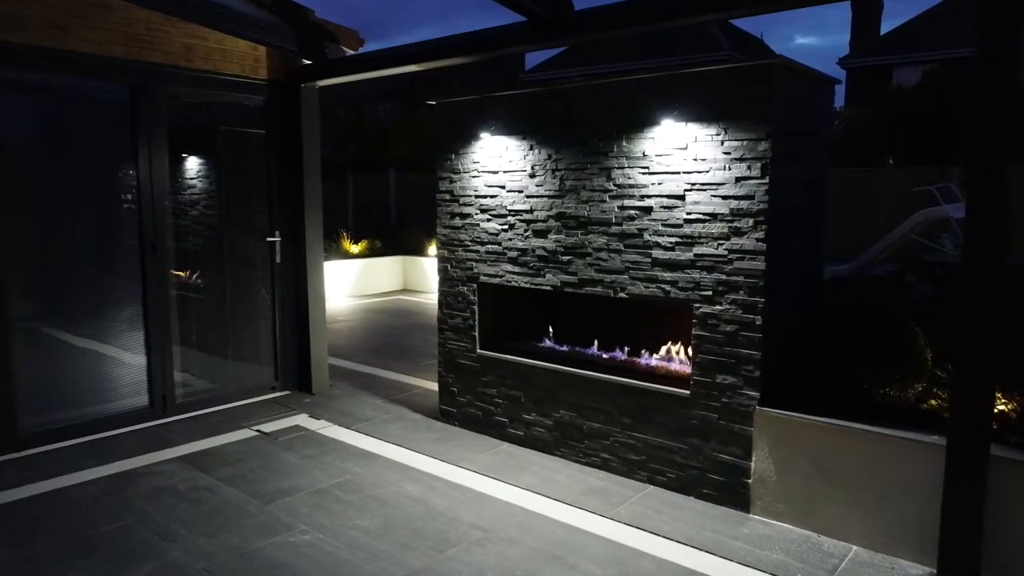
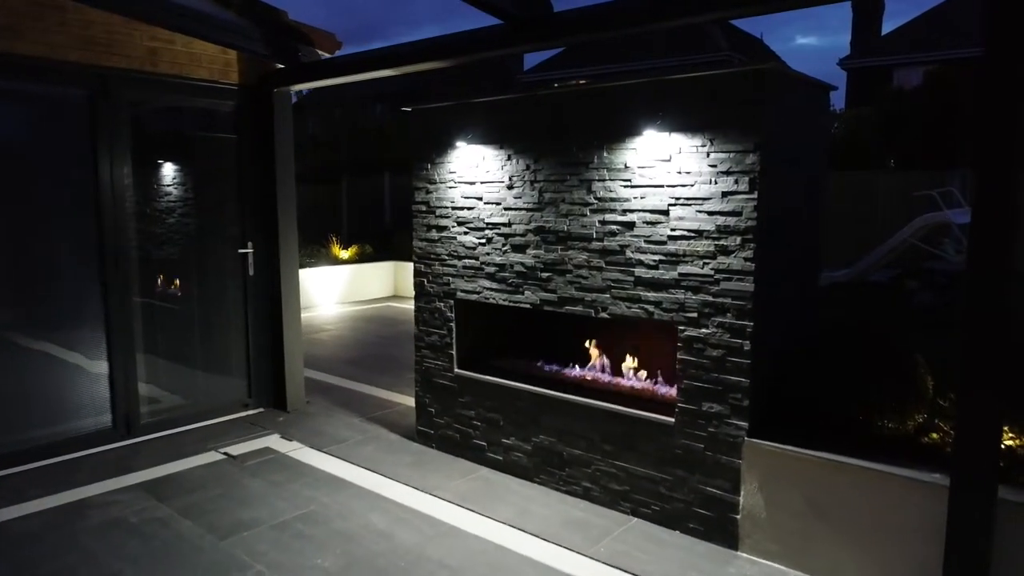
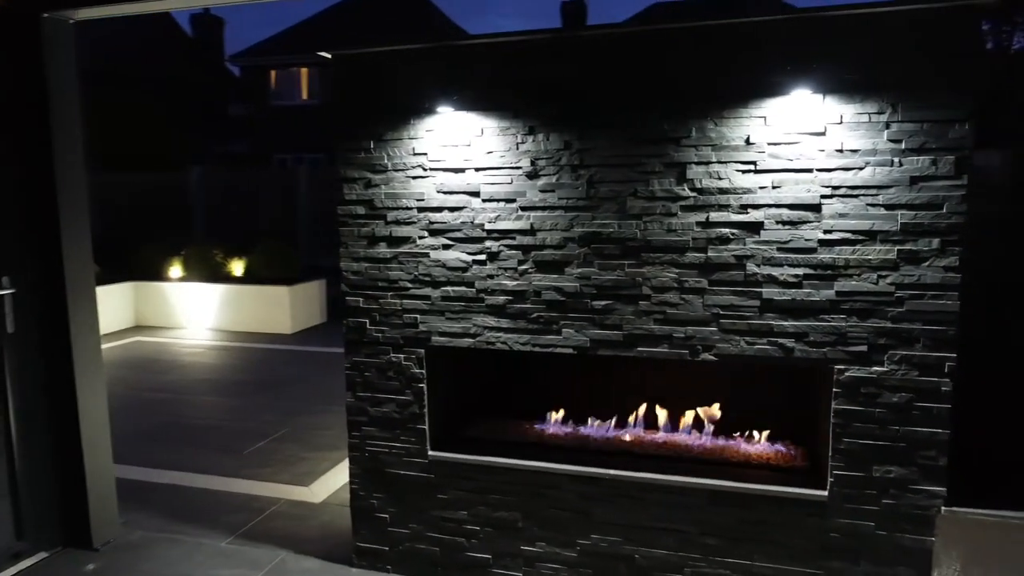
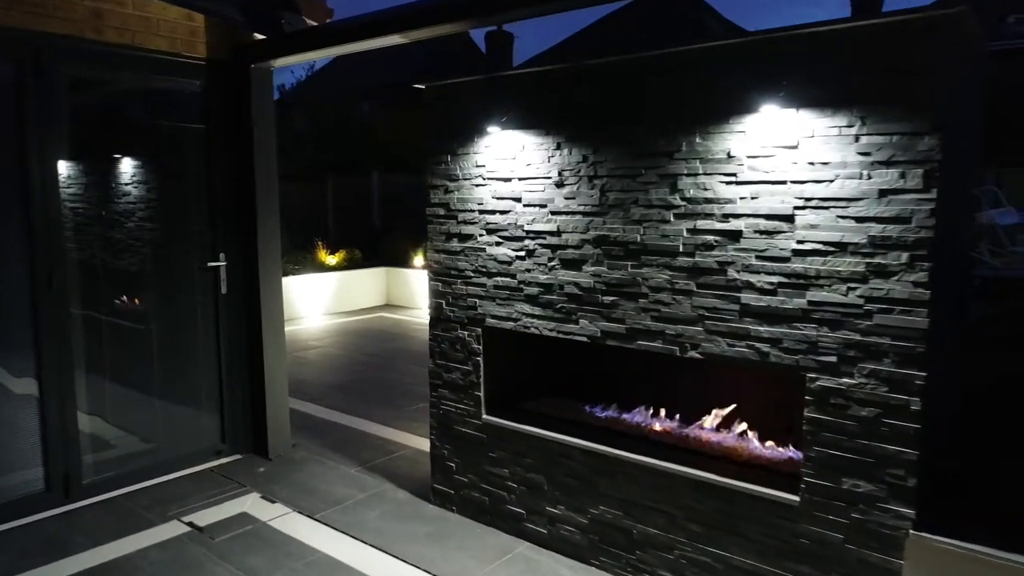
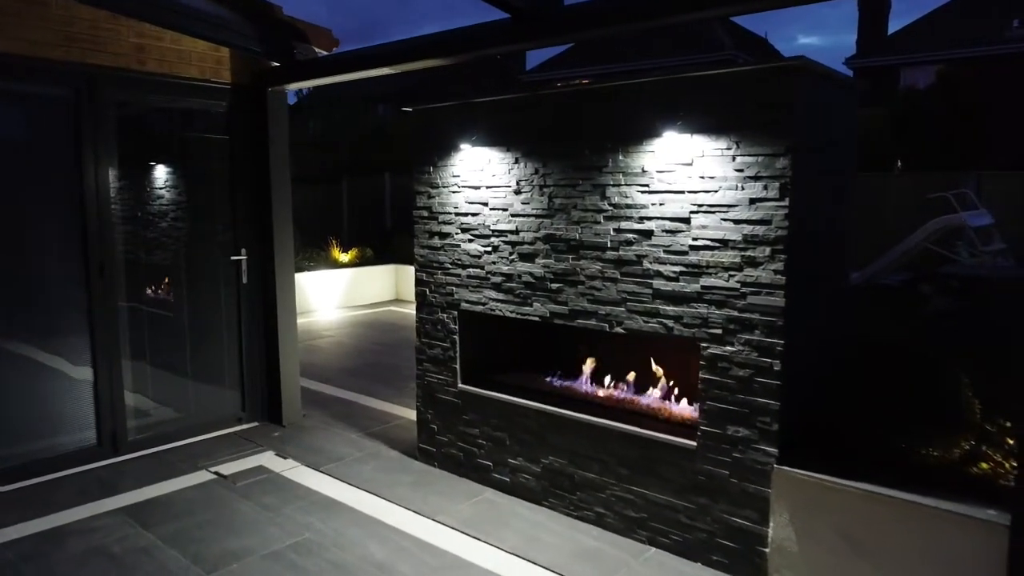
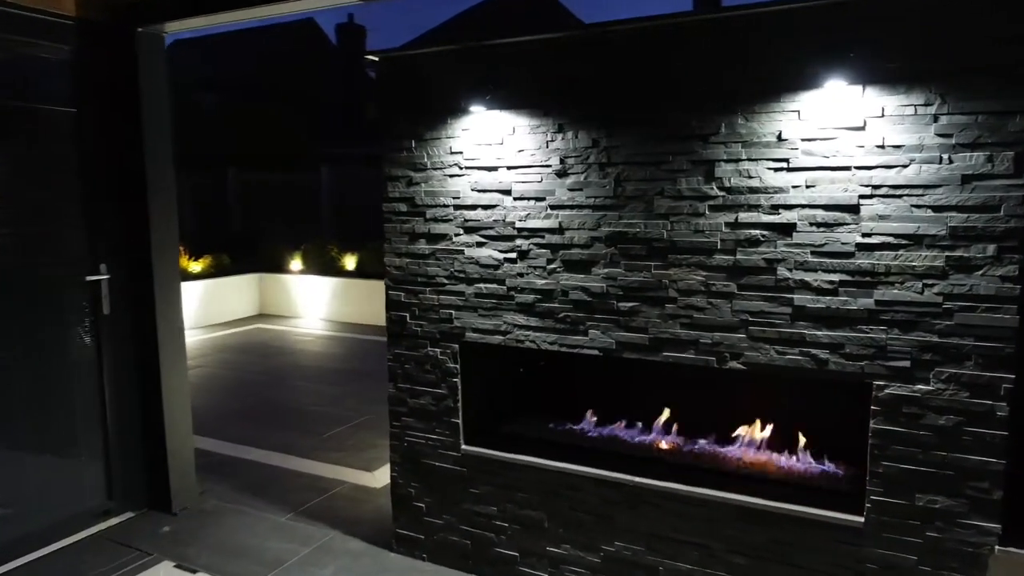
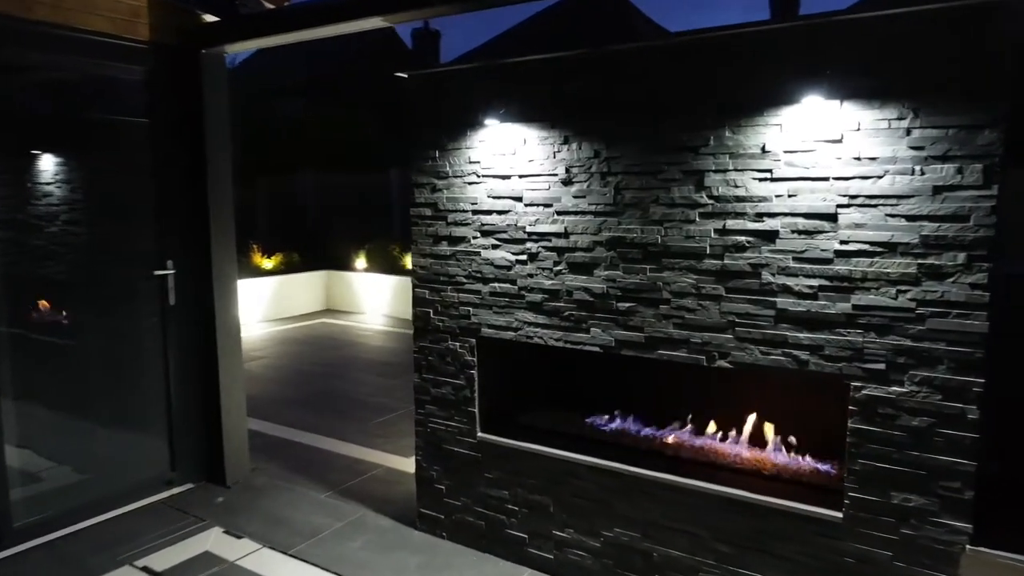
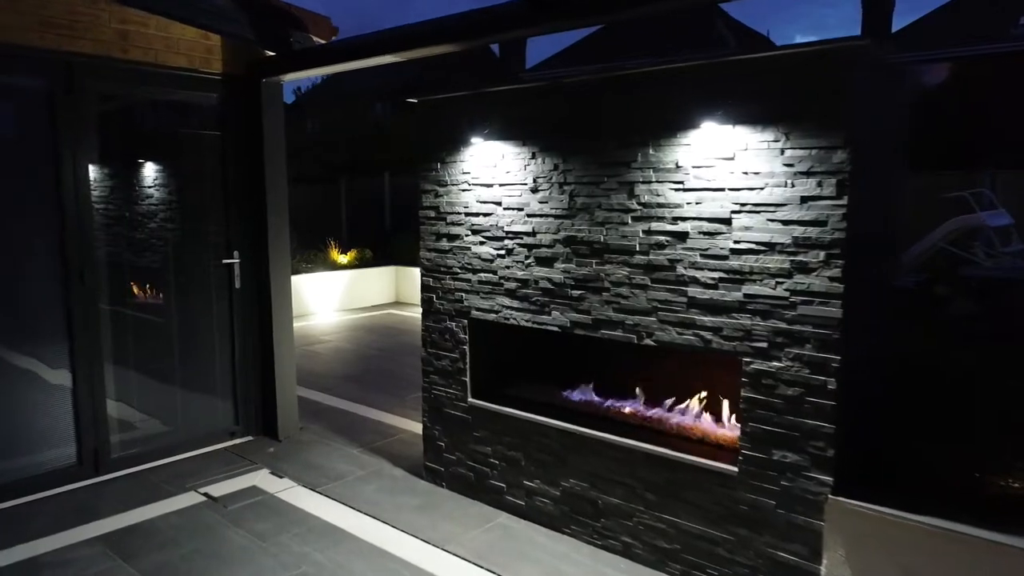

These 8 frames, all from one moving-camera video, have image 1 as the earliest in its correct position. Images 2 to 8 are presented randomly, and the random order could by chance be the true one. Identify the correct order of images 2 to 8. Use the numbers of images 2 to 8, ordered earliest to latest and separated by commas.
2, 5, 8, 4, 7, 6, 3
